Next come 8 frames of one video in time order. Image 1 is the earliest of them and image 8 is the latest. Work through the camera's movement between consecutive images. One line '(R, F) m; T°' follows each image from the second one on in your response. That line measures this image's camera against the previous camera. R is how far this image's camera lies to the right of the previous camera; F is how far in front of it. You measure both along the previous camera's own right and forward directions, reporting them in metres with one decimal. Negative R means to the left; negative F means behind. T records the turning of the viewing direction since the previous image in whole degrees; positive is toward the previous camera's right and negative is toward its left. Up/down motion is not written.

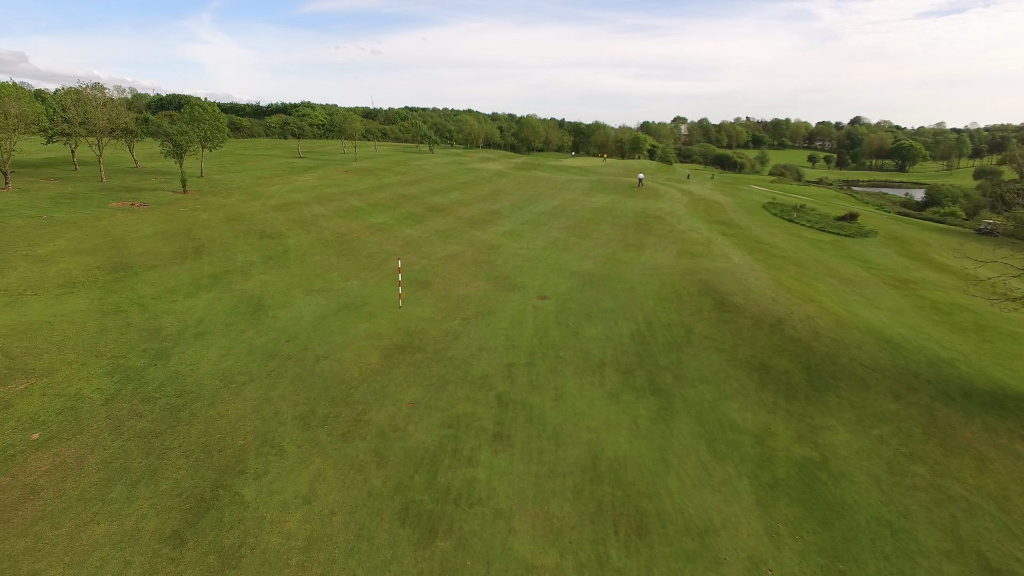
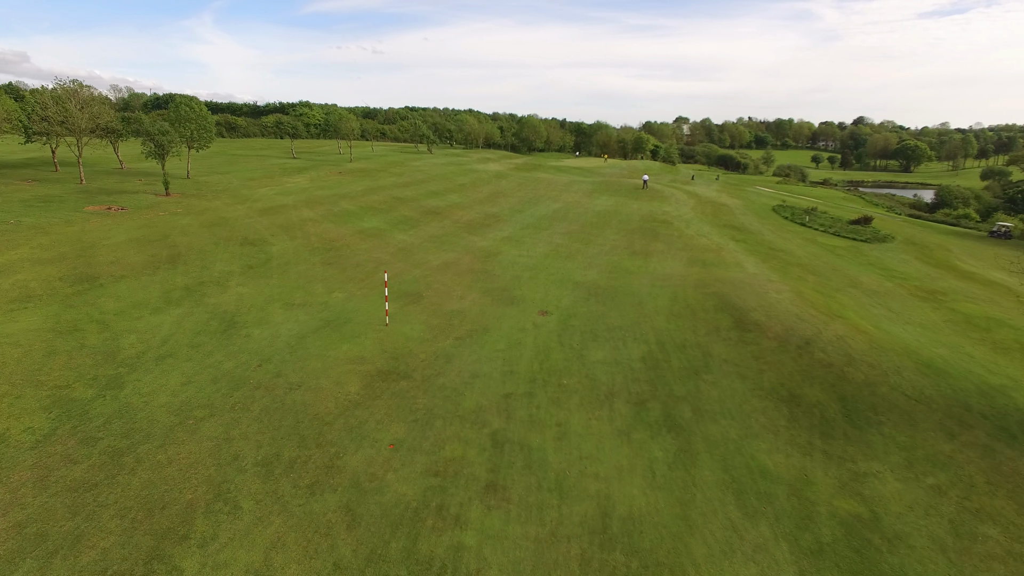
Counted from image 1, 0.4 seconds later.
(+0.1, +1.9) m; 0°
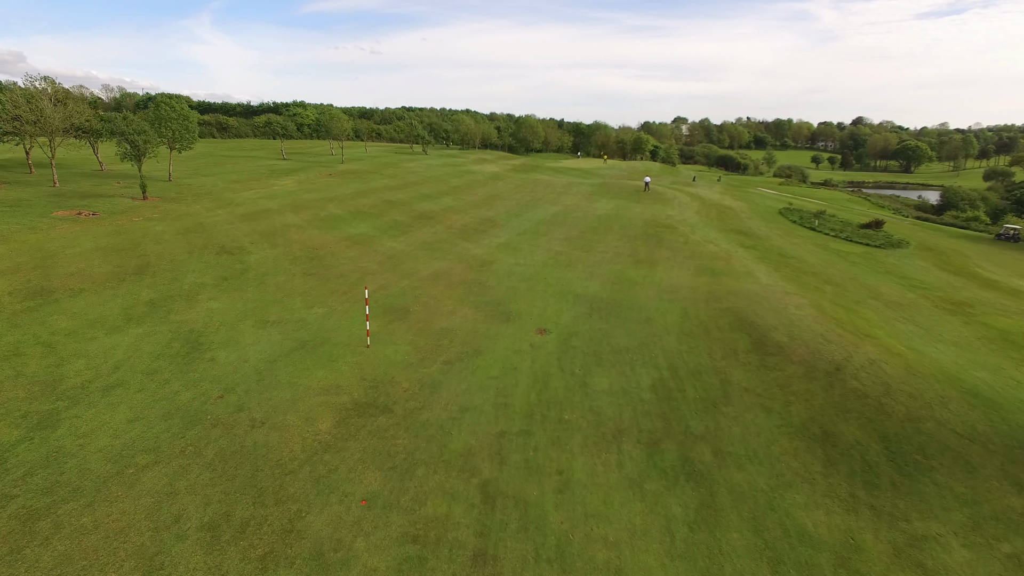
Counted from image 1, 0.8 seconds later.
(+0.1, +1.8) m; 0°
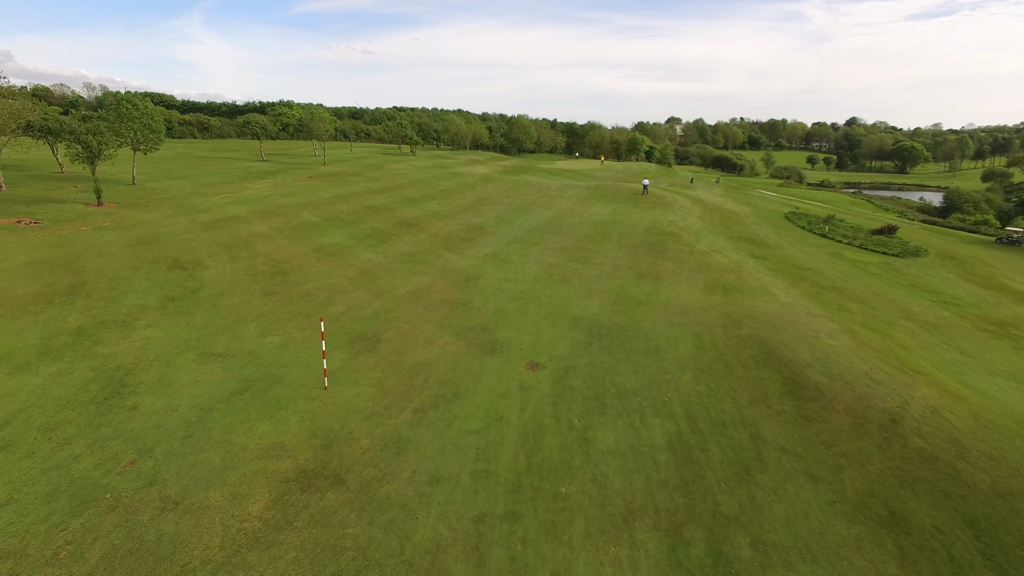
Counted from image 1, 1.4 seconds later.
(+0.2, +2.7) m; +1°
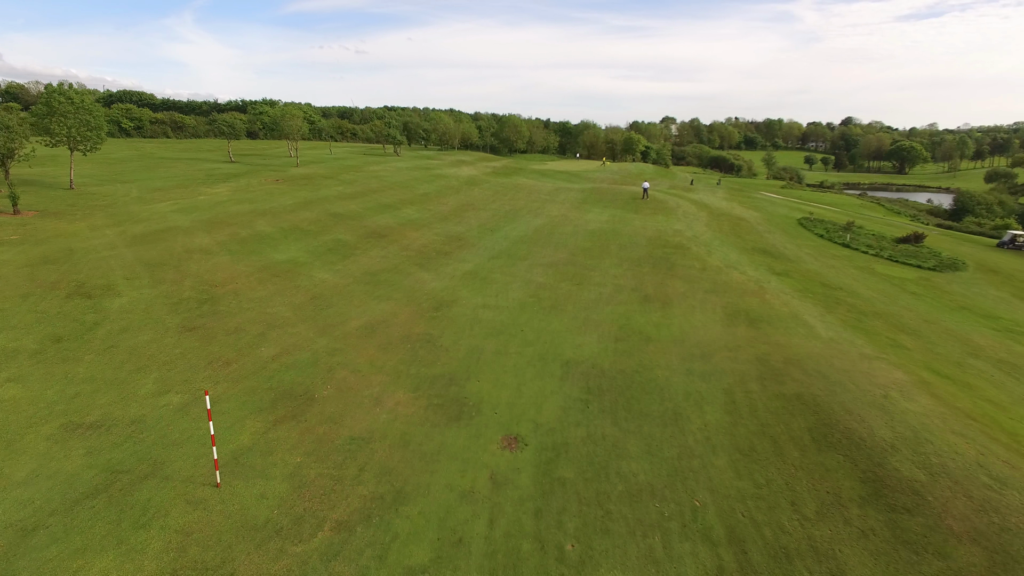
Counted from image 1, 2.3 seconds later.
(+0.4, +4.1) m; 0°
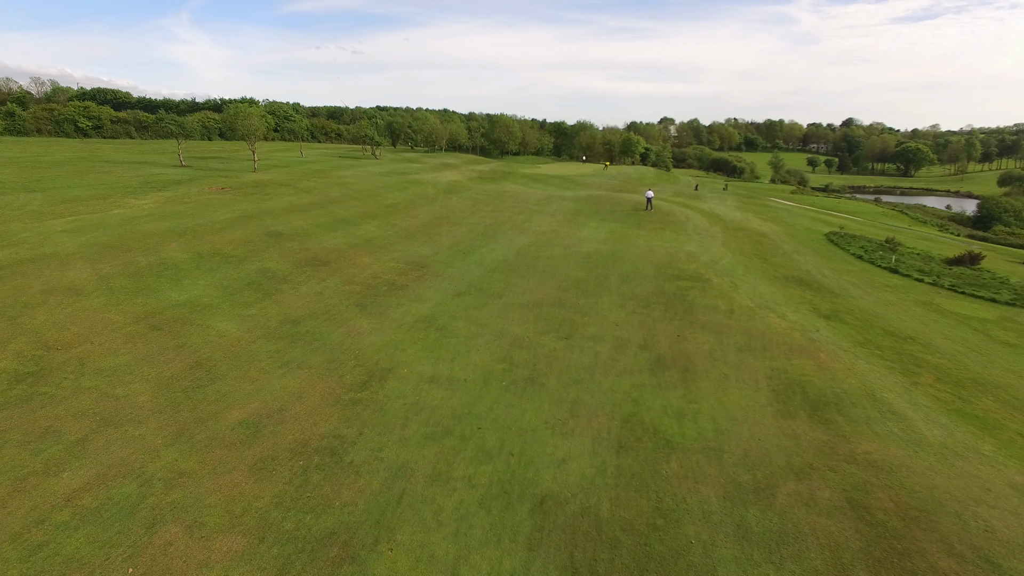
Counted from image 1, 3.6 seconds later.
(+0.8, +5.9) m; 0°
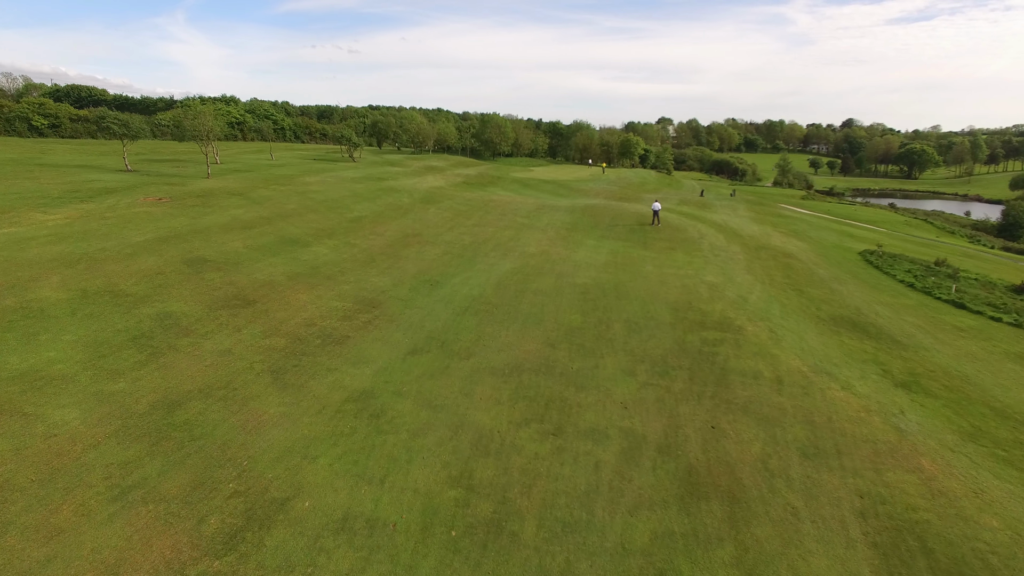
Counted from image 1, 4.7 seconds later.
(+0.6, +5.2) m; 0°
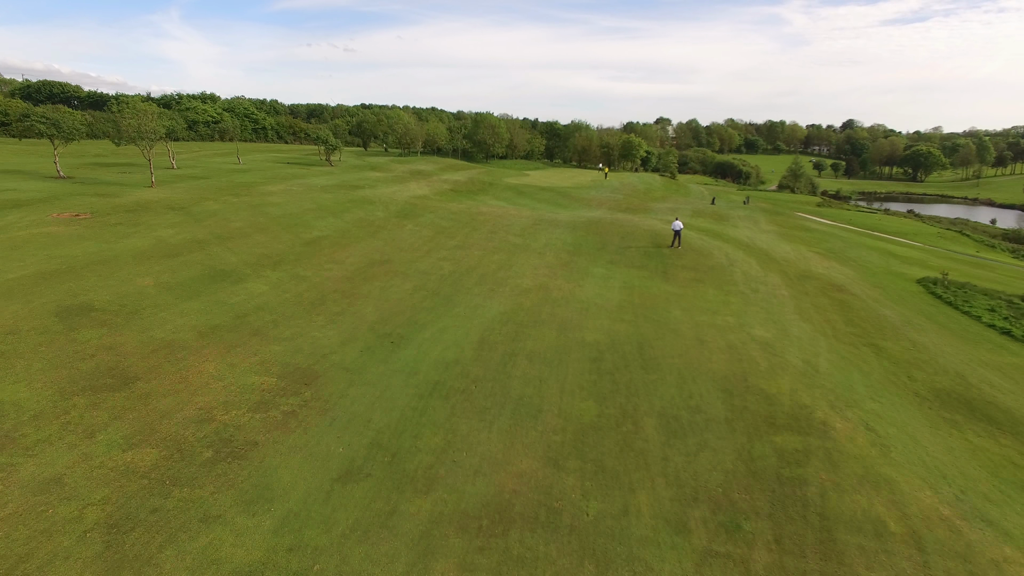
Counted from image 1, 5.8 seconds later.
(+0.2, +5.5) m; 0°
